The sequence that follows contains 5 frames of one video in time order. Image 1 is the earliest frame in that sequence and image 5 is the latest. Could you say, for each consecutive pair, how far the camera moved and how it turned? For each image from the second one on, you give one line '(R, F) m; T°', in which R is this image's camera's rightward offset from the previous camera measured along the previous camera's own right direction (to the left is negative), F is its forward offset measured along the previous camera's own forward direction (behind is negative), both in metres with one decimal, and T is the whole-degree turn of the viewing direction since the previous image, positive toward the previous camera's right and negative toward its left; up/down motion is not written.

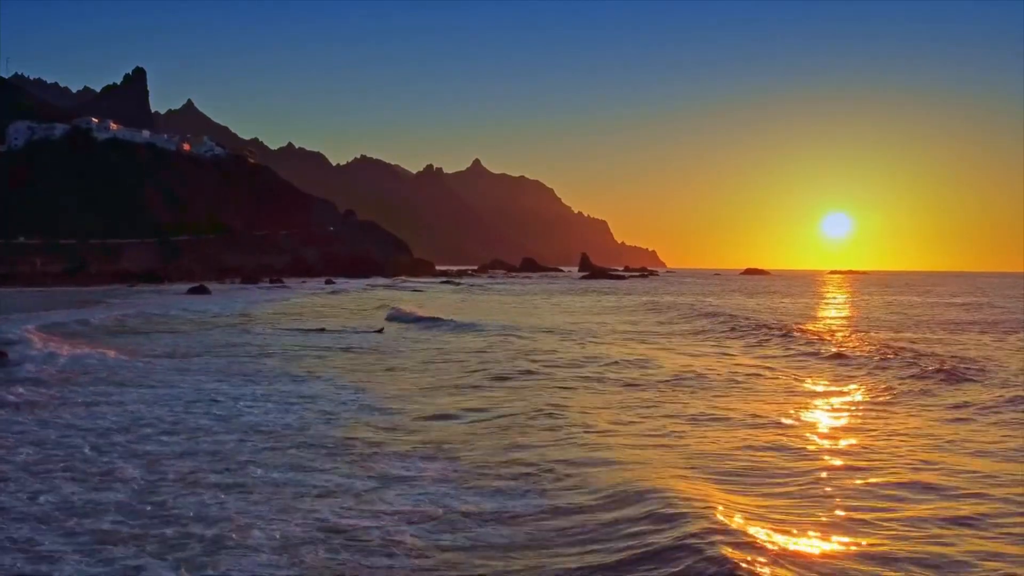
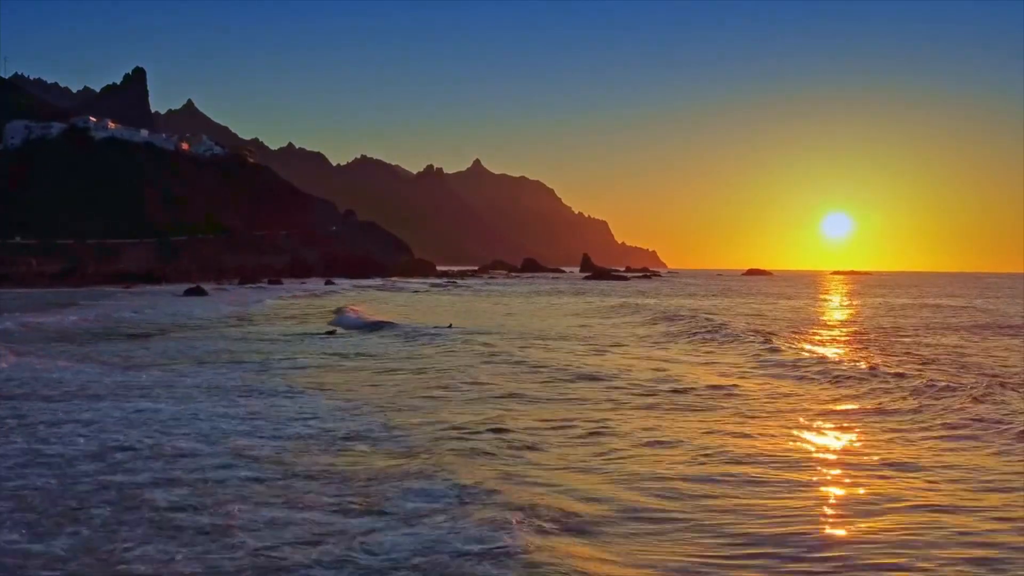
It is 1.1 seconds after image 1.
(-0.1, +0.7) m; 0°
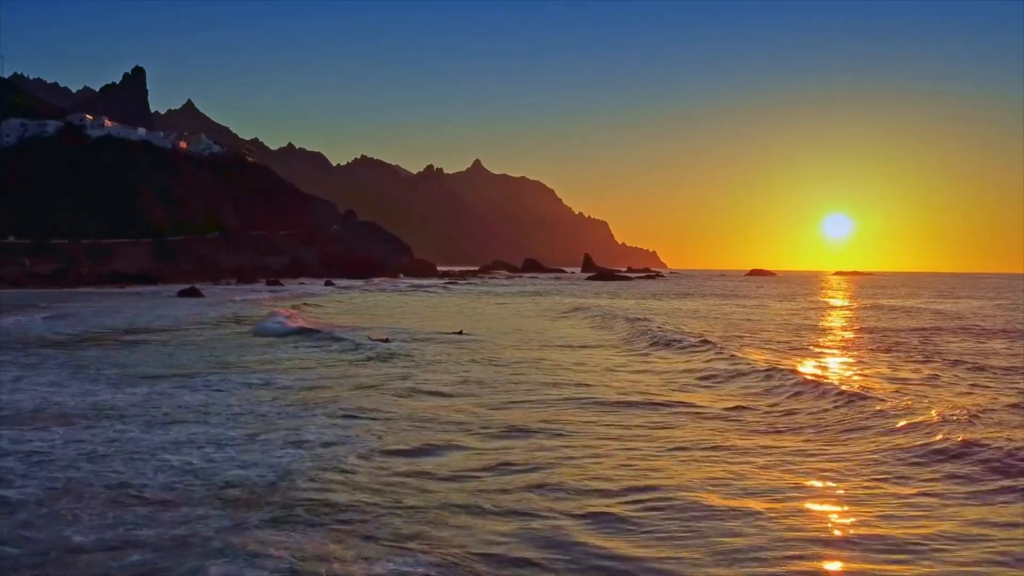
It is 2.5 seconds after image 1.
(-0.3, +1.2) m; 0°
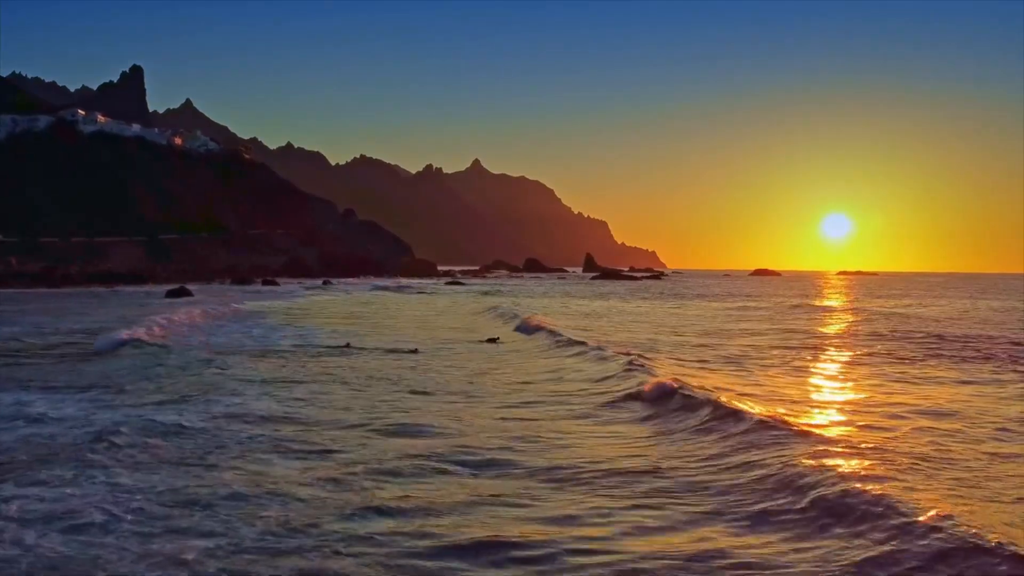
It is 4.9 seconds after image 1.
(-0.4, +1.9) m; 0°
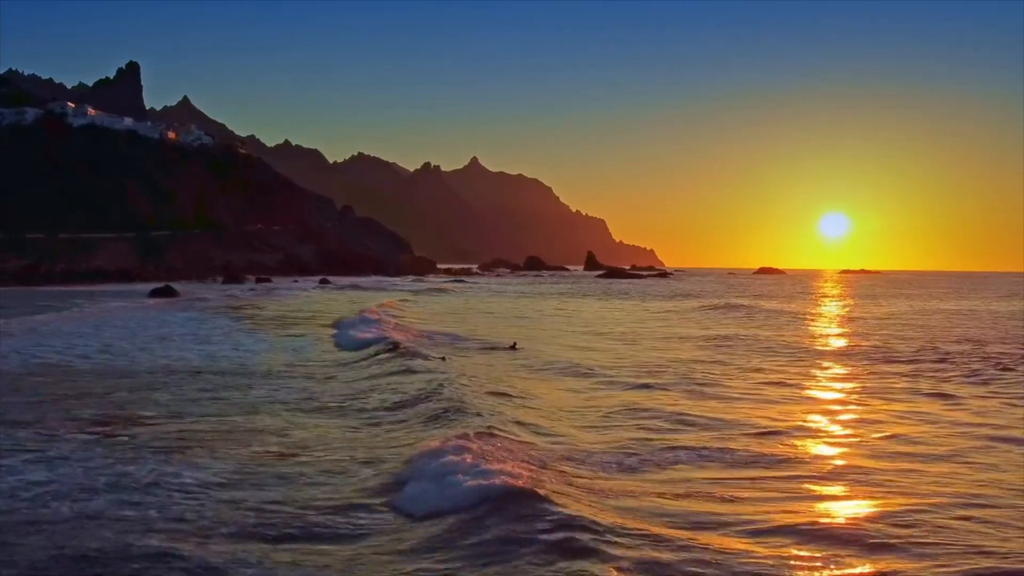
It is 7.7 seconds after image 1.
(-0.5, +2.4) m; 0°
